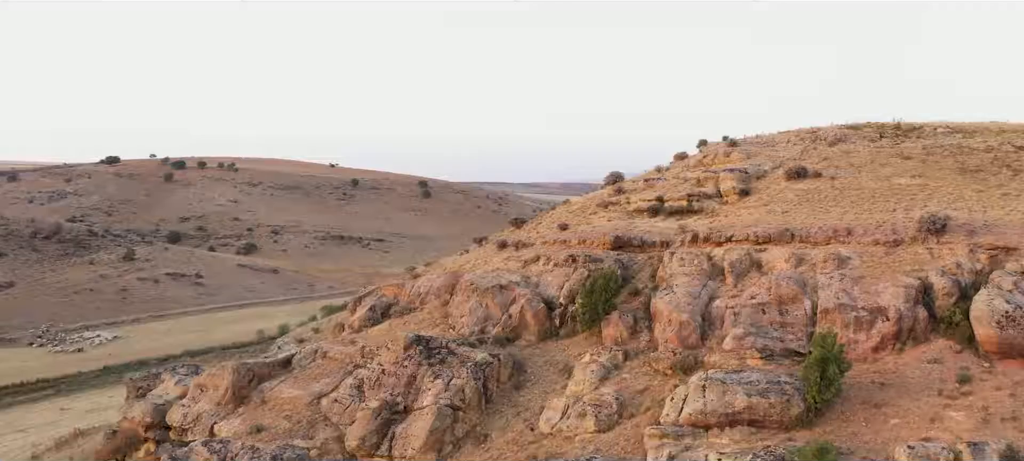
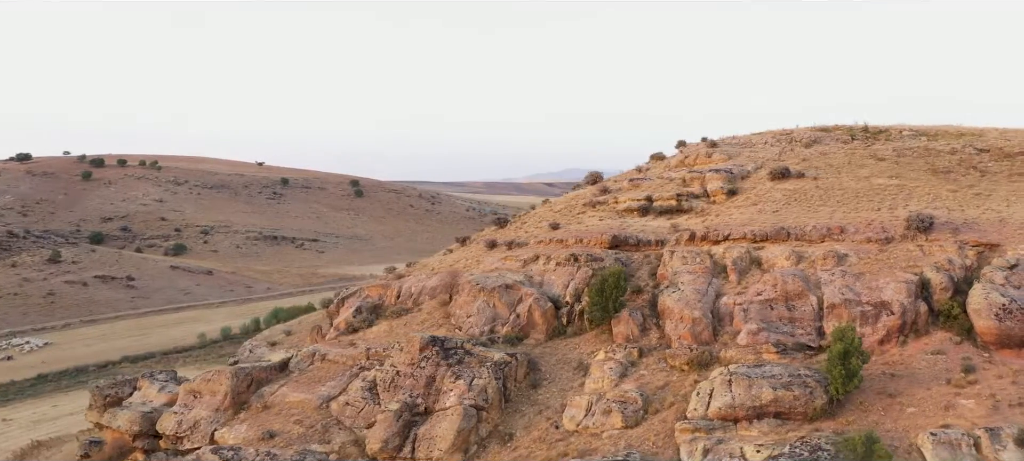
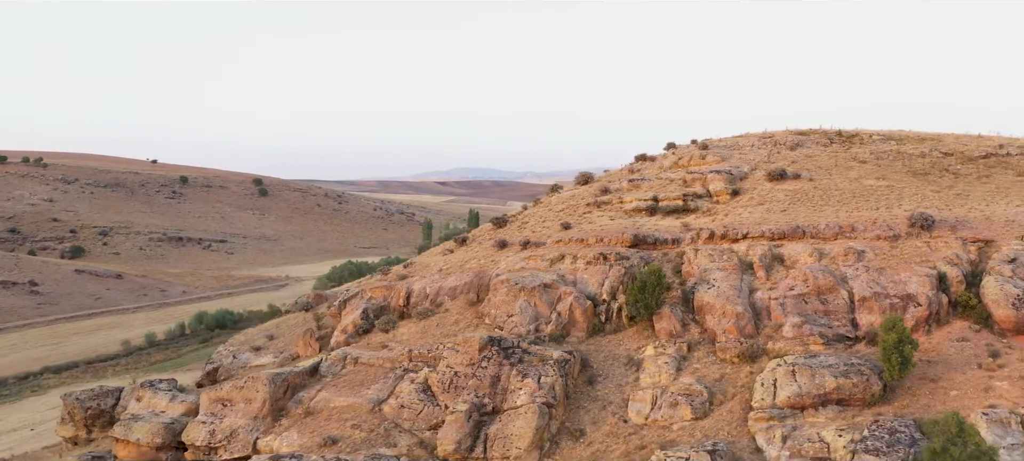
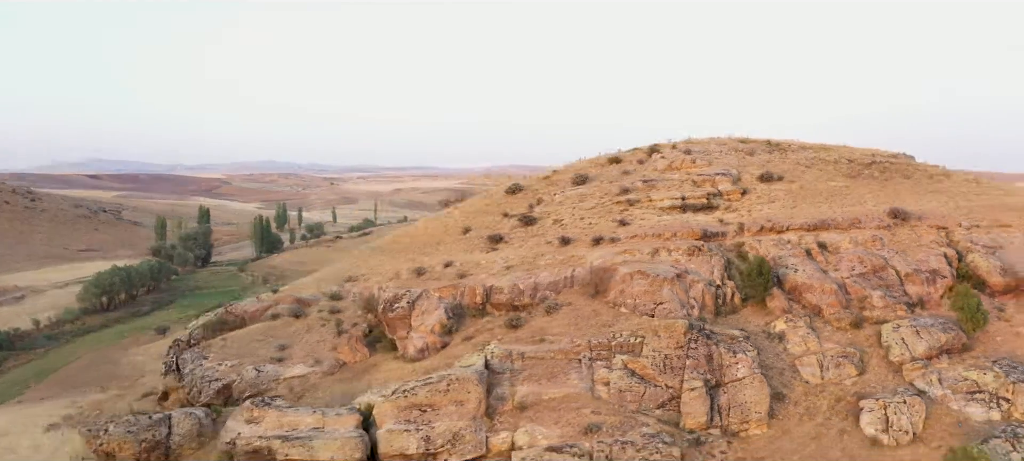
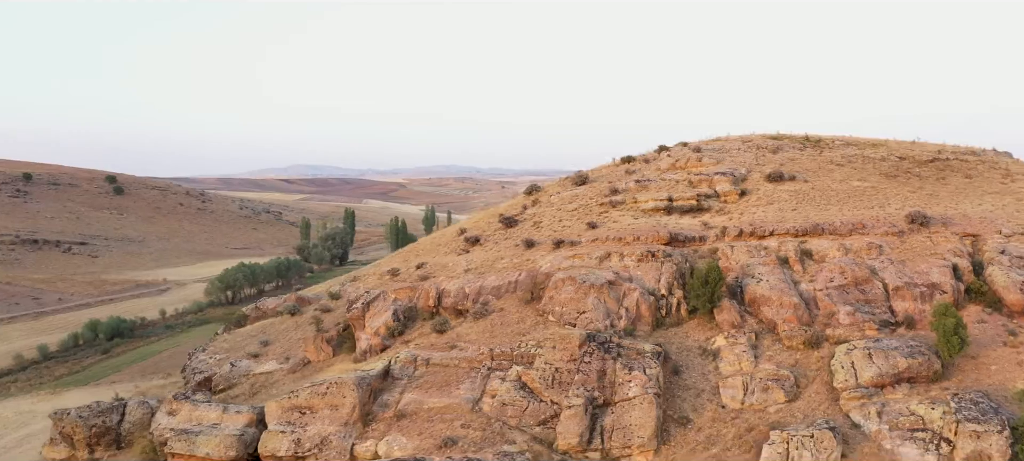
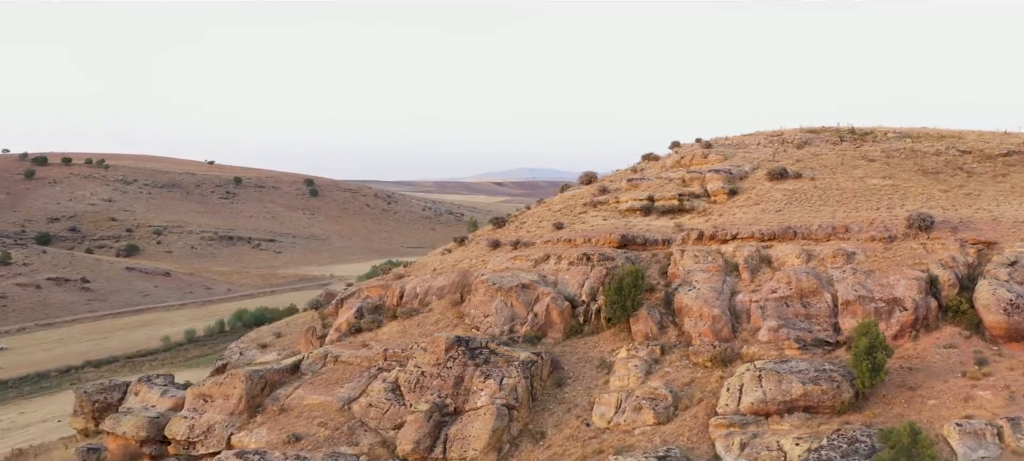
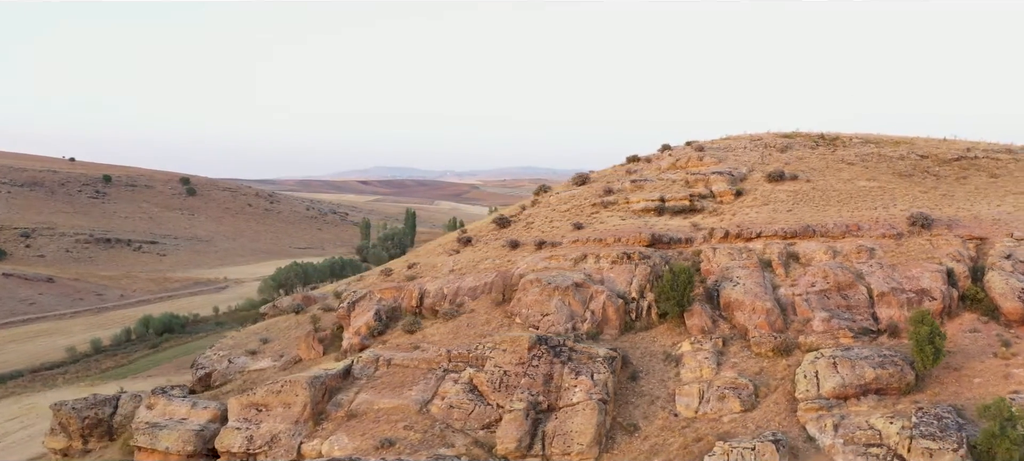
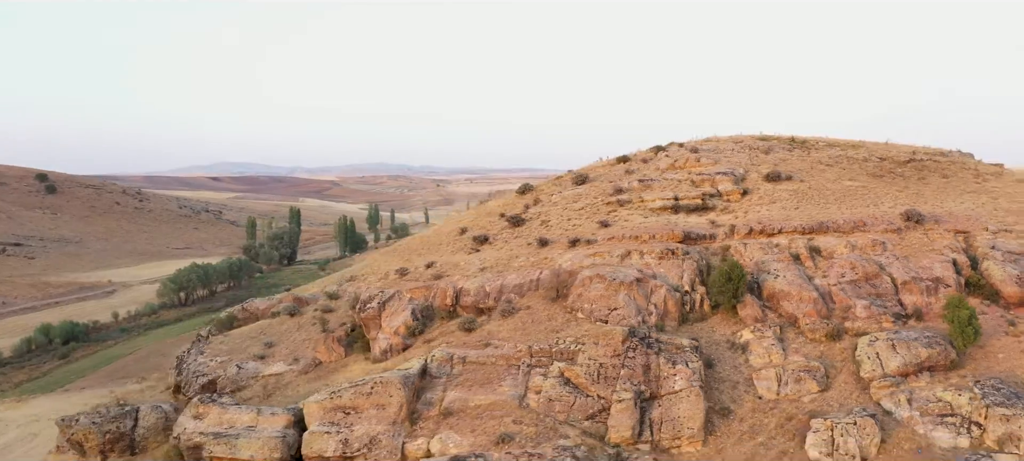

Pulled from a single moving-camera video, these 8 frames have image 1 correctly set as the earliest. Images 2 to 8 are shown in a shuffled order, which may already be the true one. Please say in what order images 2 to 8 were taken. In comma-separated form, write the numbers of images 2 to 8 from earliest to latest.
2, 6, 3, 7, 5, 8, 4
